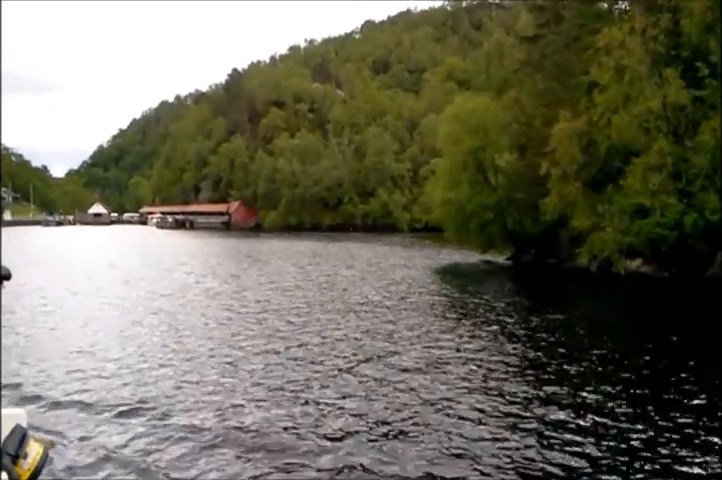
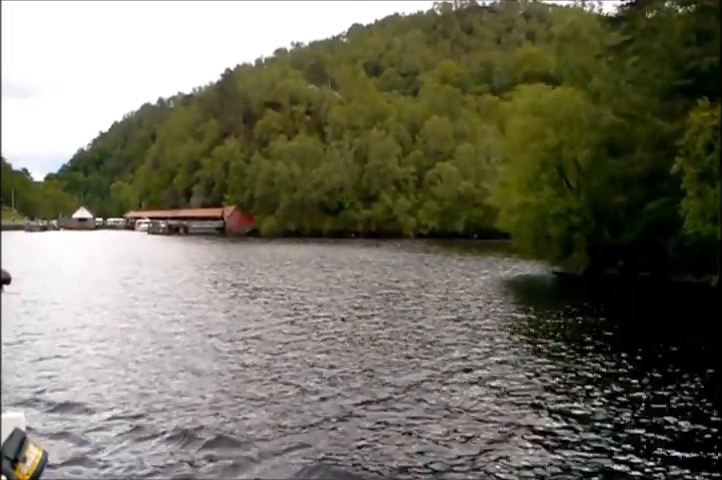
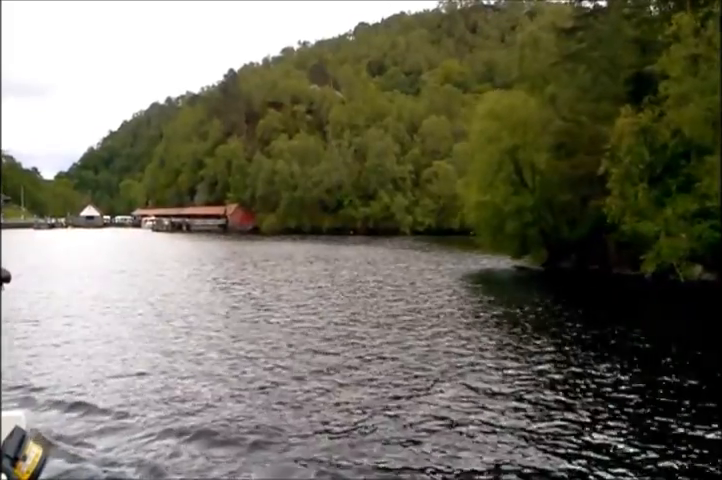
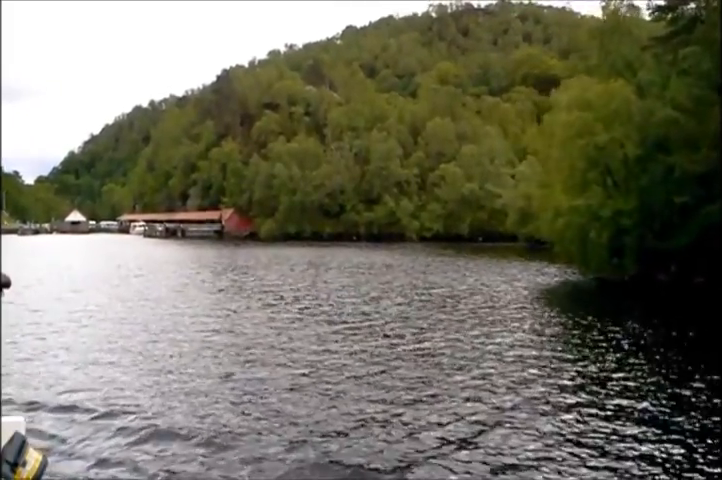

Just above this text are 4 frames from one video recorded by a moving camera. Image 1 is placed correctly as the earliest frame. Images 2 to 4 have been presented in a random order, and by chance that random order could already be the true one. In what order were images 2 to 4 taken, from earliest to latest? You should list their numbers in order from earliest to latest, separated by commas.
3, 2, 4
